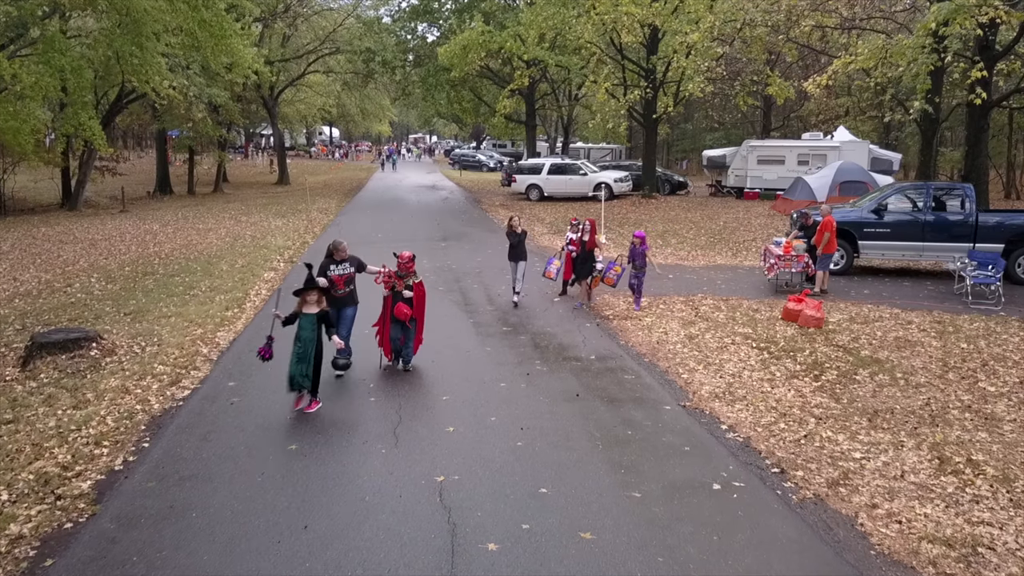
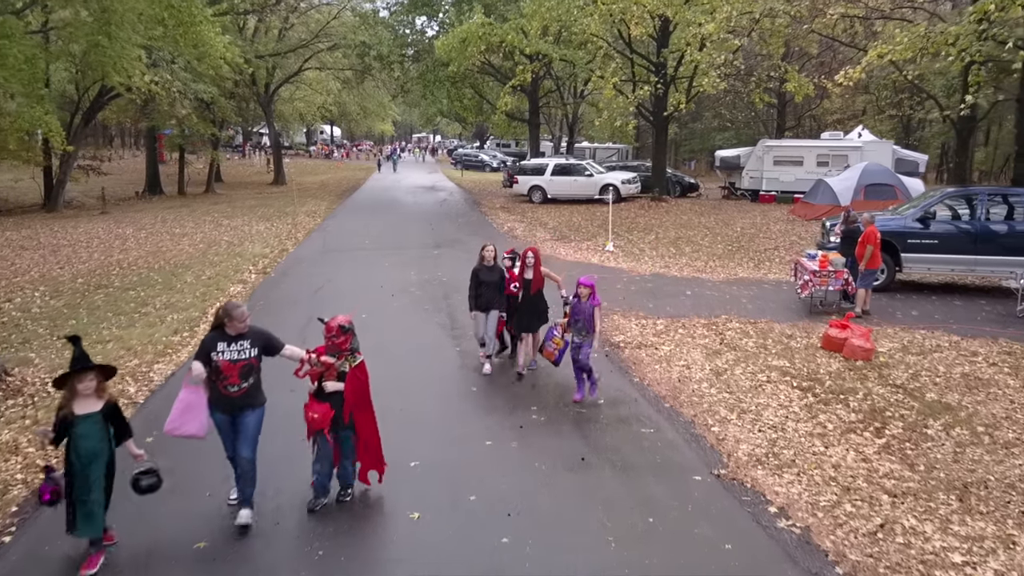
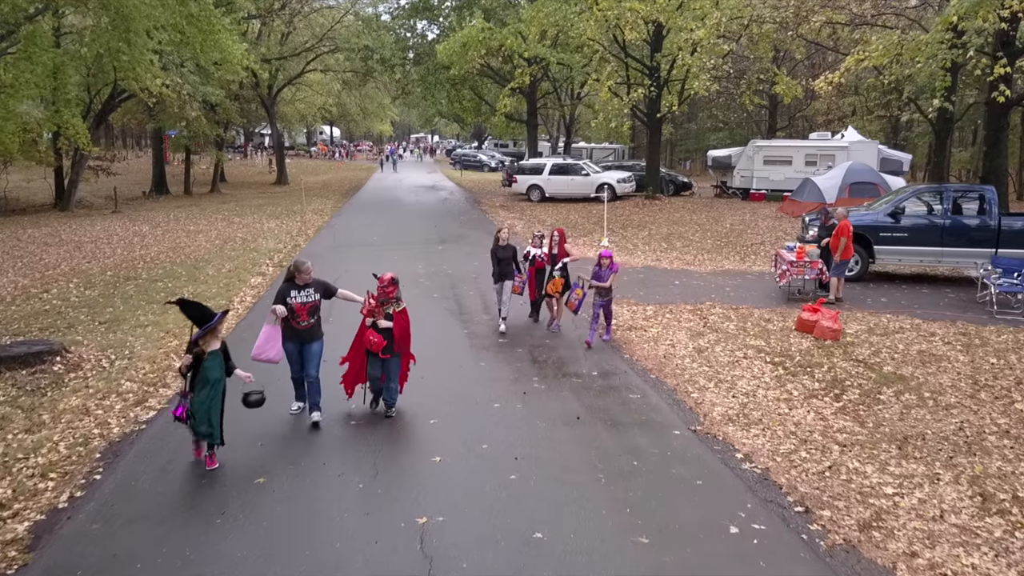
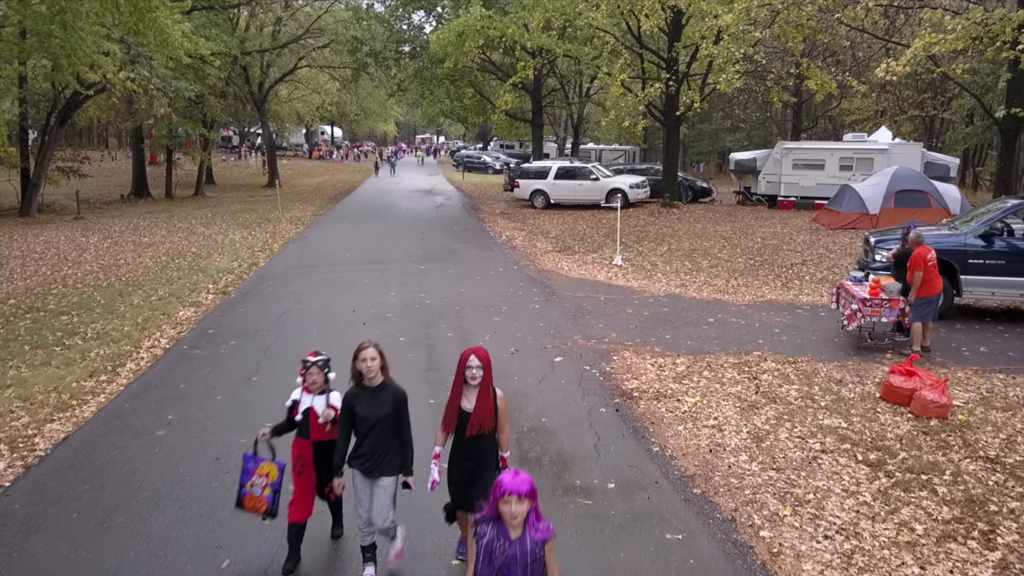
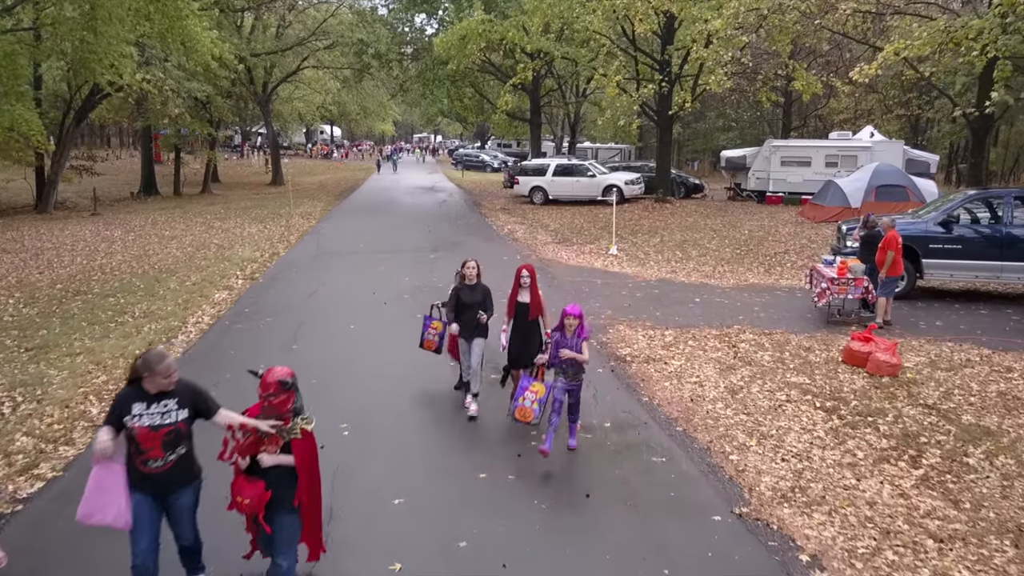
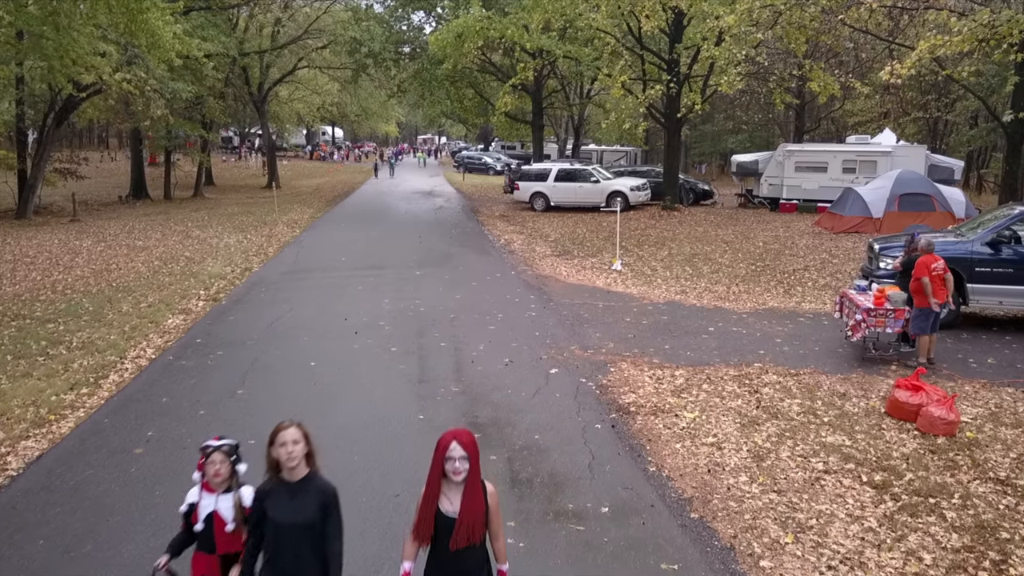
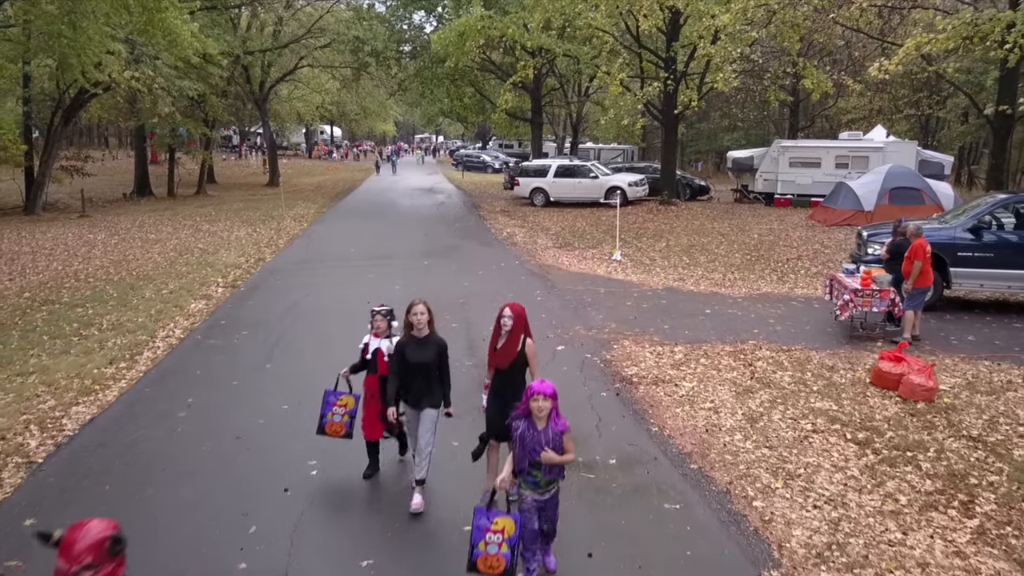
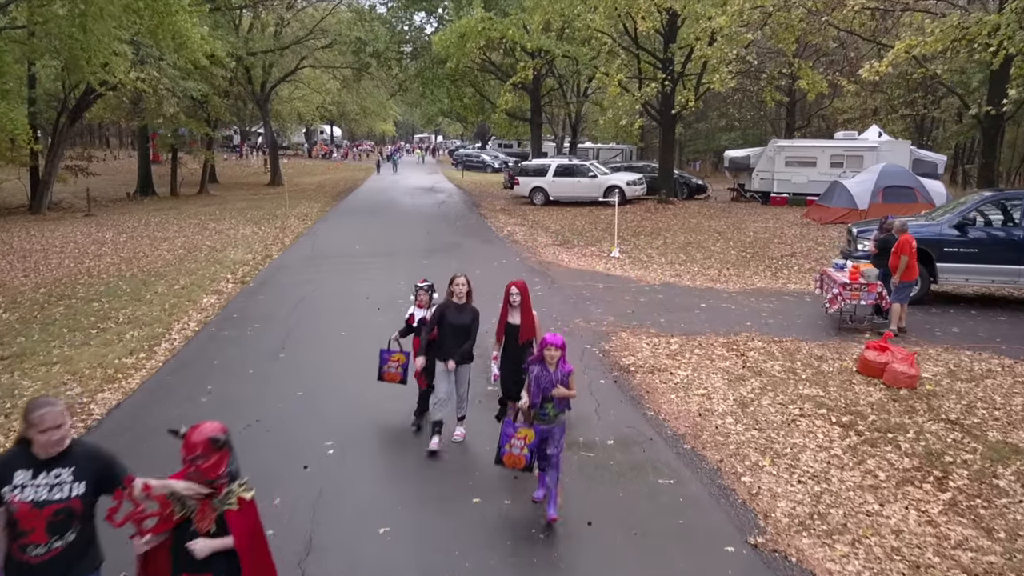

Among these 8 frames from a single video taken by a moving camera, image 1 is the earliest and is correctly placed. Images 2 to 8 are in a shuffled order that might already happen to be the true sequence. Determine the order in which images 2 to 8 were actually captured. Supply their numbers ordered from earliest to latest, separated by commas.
3, 2, 5, 8, 7, 4, 6
